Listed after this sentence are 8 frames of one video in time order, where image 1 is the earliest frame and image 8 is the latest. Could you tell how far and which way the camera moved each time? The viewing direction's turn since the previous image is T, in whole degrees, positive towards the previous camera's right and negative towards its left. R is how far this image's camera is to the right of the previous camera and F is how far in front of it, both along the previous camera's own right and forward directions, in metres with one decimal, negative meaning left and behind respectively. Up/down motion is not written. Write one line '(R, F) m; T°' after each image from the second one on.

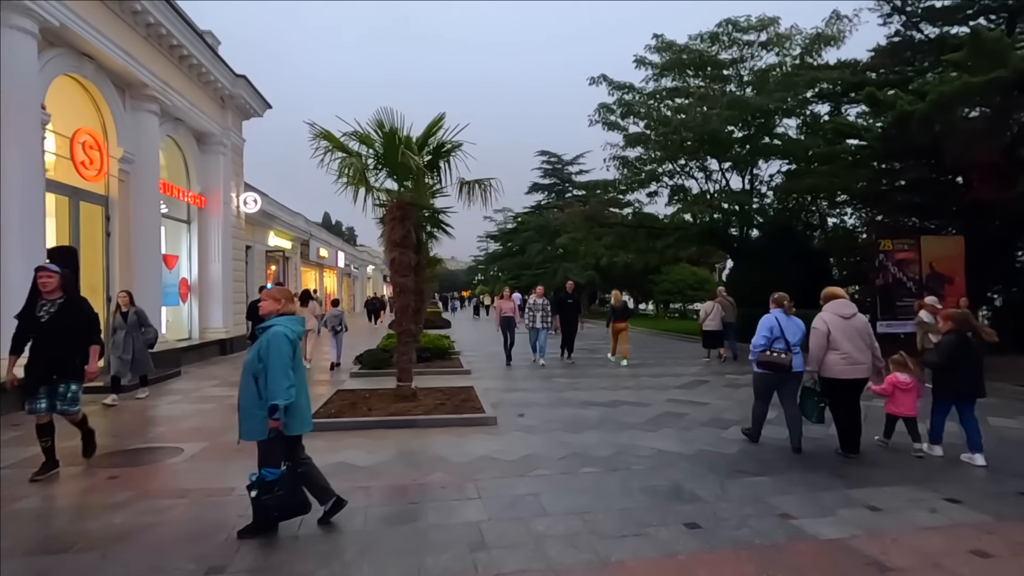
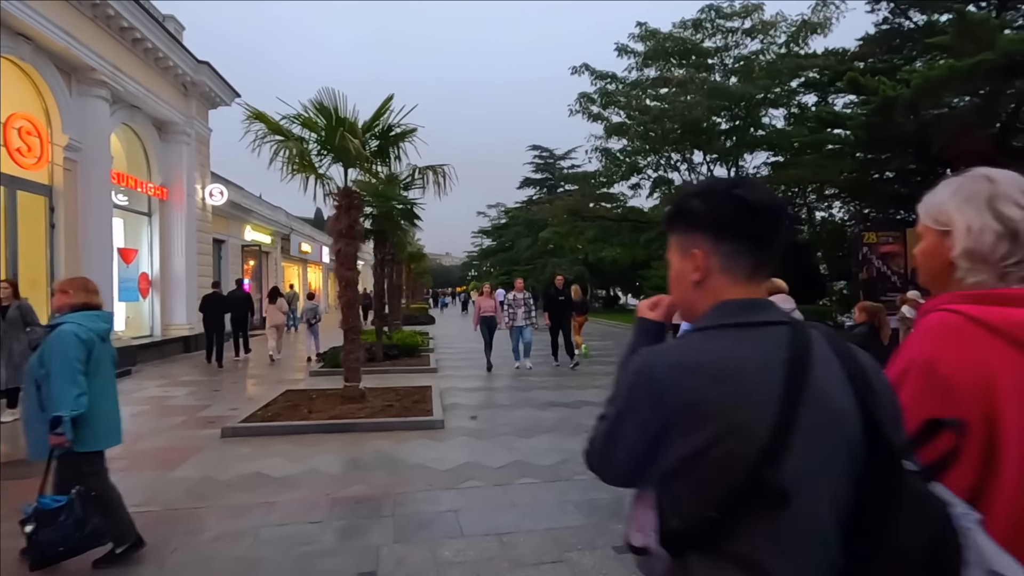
(+0.7, +0.6) m; 0°
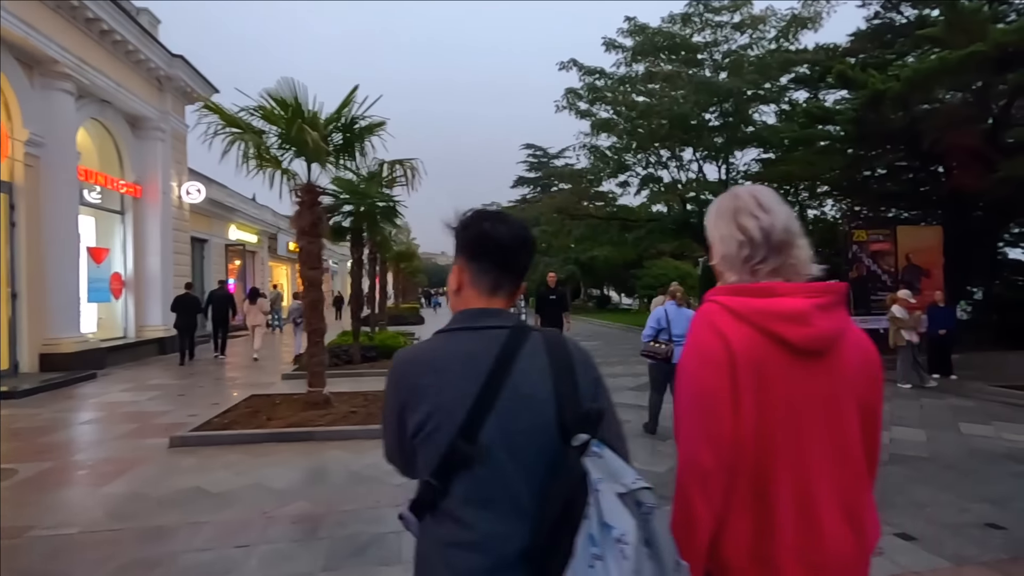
(+0.4, +0.4) m; 0°
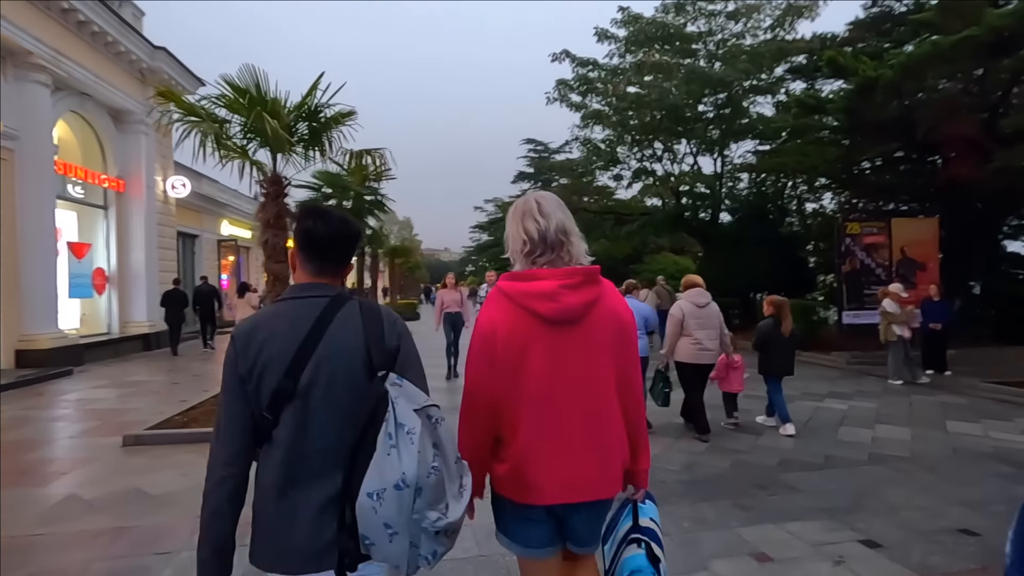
(+0.5, +0.3) m; 0°
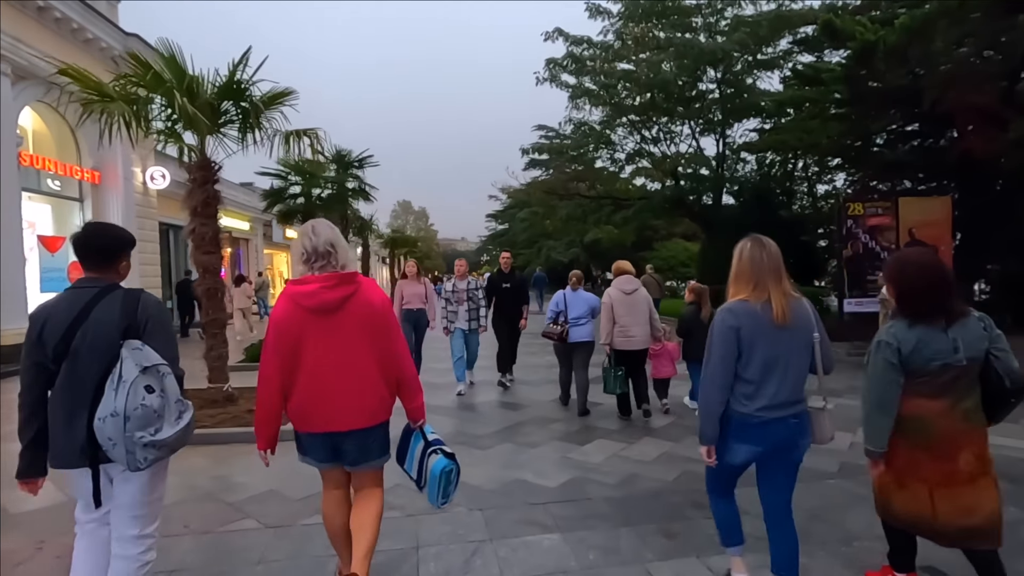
(+1.0, +0.7) m; -2°
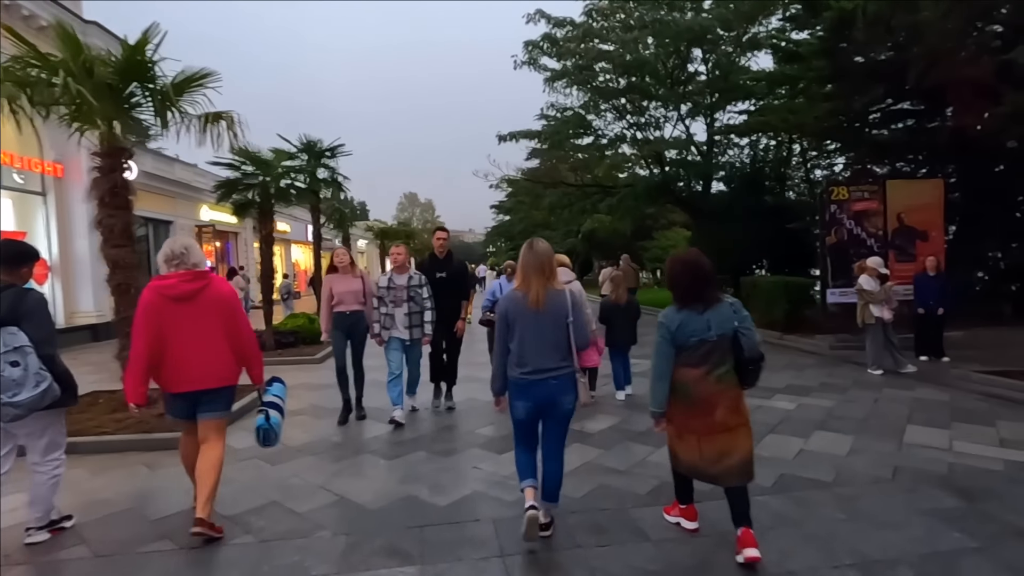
(+1.1, +0.6) m; -1°
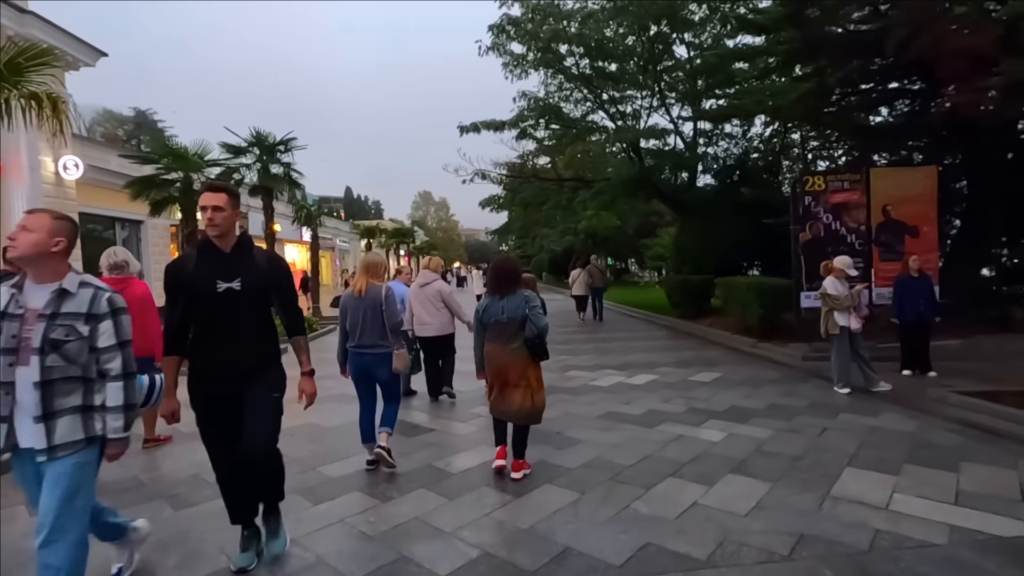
(+1.7, +1.2) m; -2°
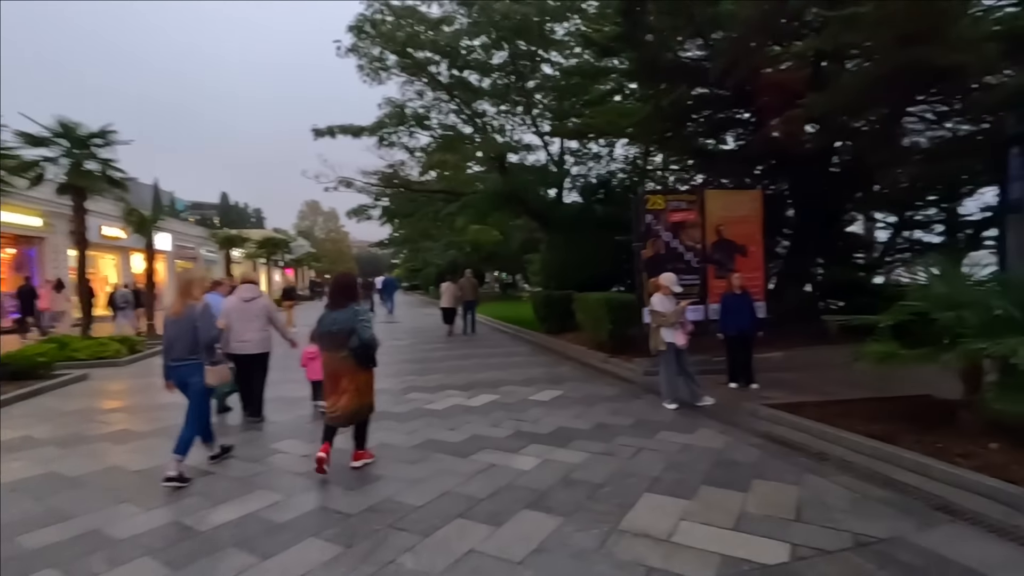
(+1.1, +0.5) m; +11°
